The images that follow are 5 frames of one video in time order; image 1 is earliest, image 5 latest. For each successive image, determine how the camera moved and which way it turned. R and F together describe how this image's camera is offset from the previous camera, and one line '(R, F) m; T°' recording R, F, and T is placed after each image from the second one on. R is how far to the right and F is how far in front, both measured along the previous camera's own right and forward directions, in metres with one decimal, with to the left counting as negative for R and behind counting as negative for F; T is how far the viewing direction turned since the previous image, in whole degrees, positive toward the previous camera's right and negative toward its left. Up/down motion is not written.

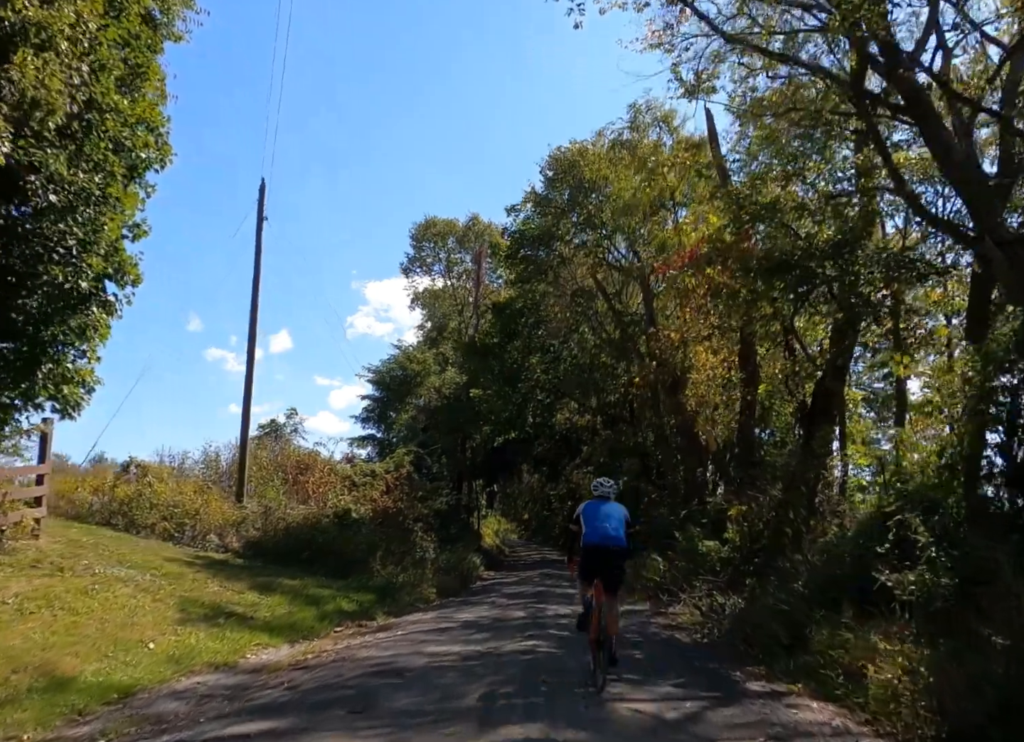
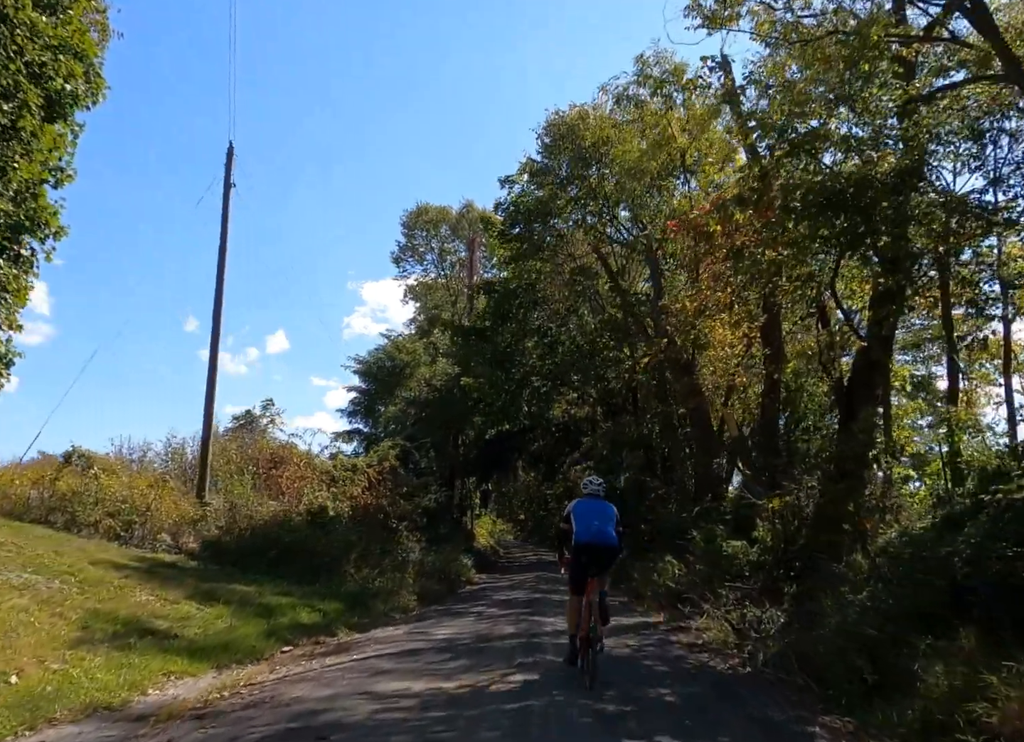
(+0.1, +2.5) m; 0°
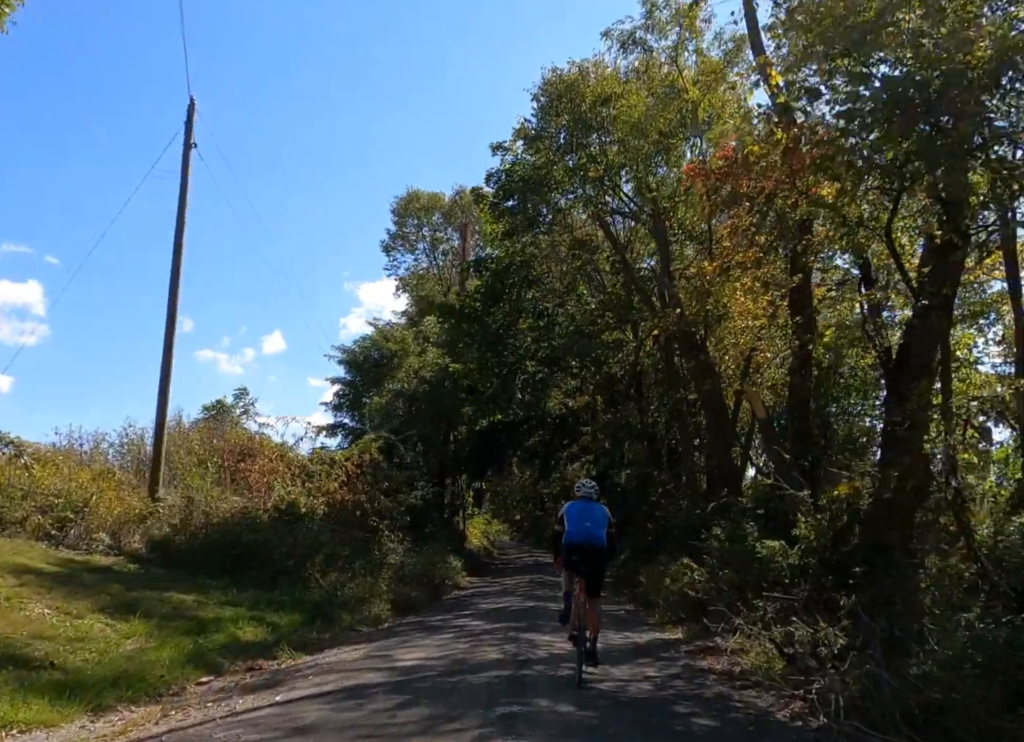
(+0.1, +2.4) m; 0°
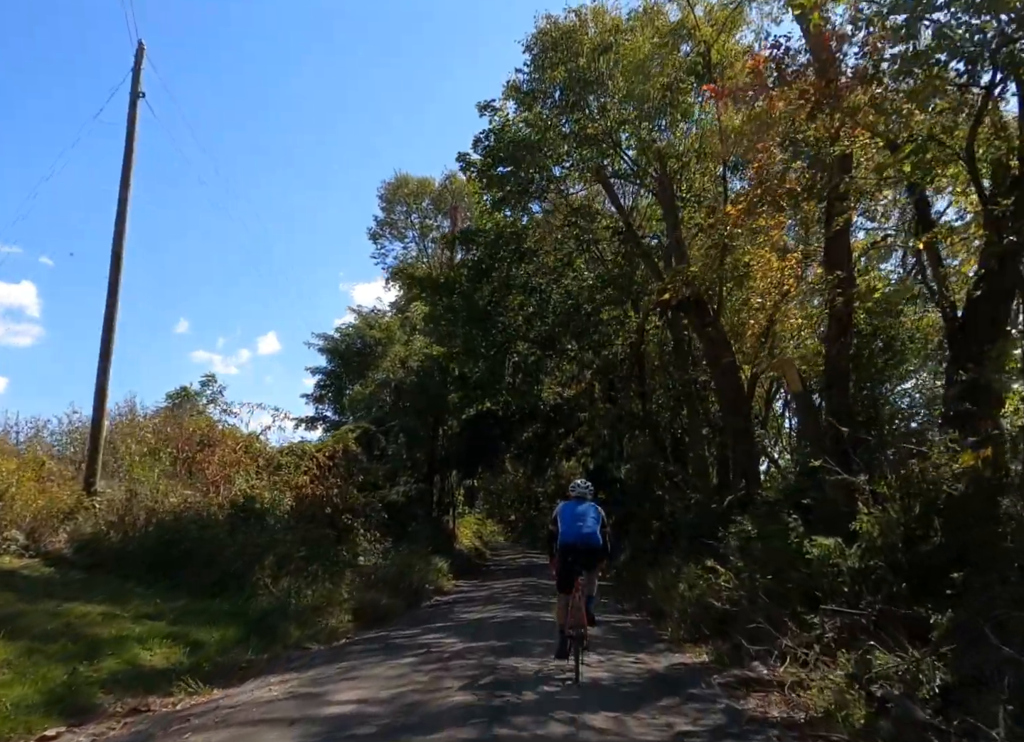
(+0.2, +2.4) m; 0°
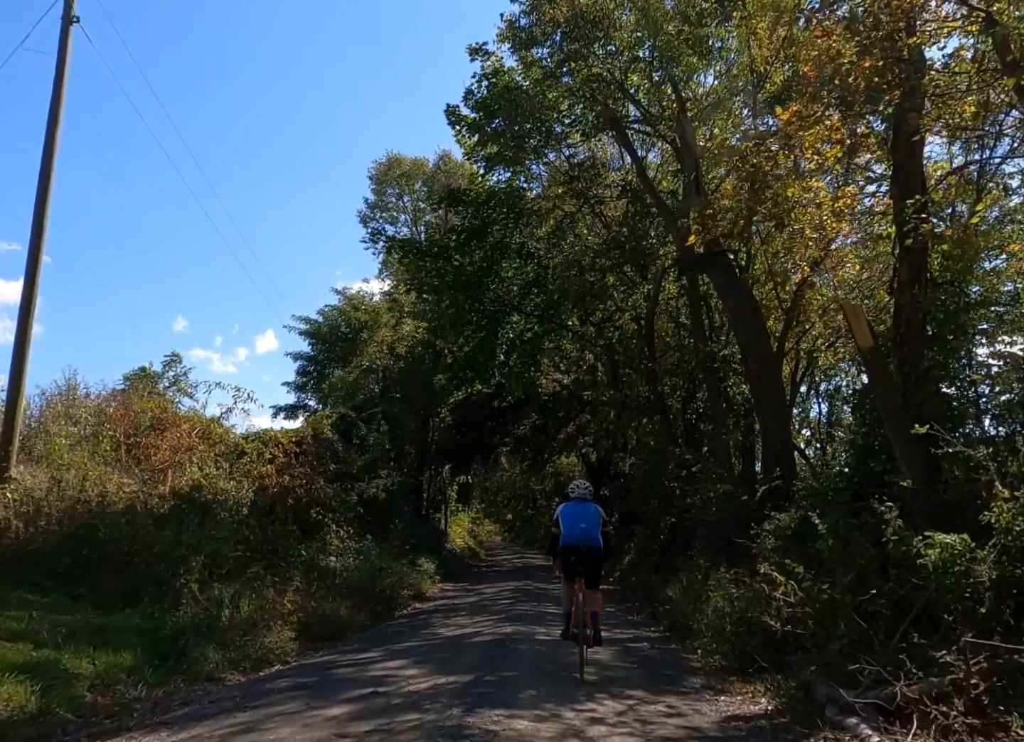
(+0.1, +2.7) m; 0°
